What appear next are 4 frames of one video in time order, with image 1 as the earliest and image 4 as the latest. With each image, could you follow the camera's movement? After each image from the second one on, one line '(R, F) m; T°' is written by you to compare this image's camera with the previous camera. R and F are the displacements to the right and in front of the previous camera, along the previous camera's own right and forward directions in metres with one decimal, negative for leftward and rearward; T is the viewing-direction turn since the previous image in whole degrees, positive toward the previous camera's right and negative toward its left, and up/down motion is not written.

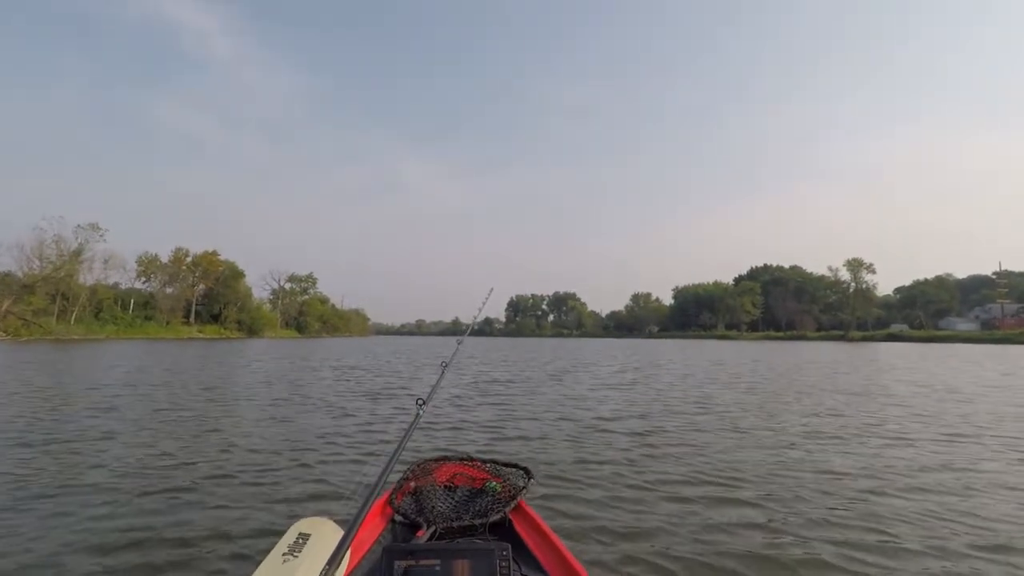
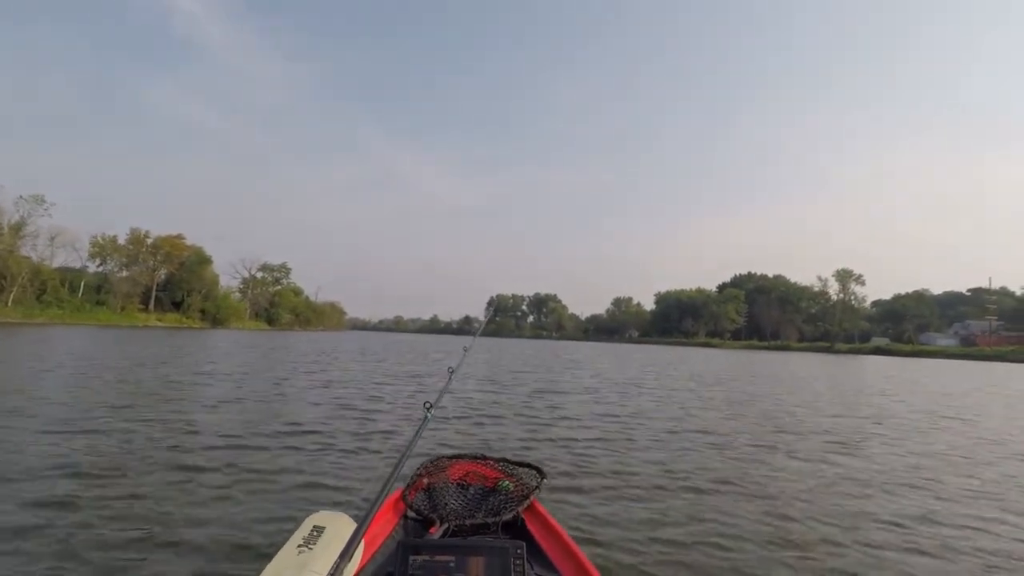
(-0.8, +0.4) m; +5°
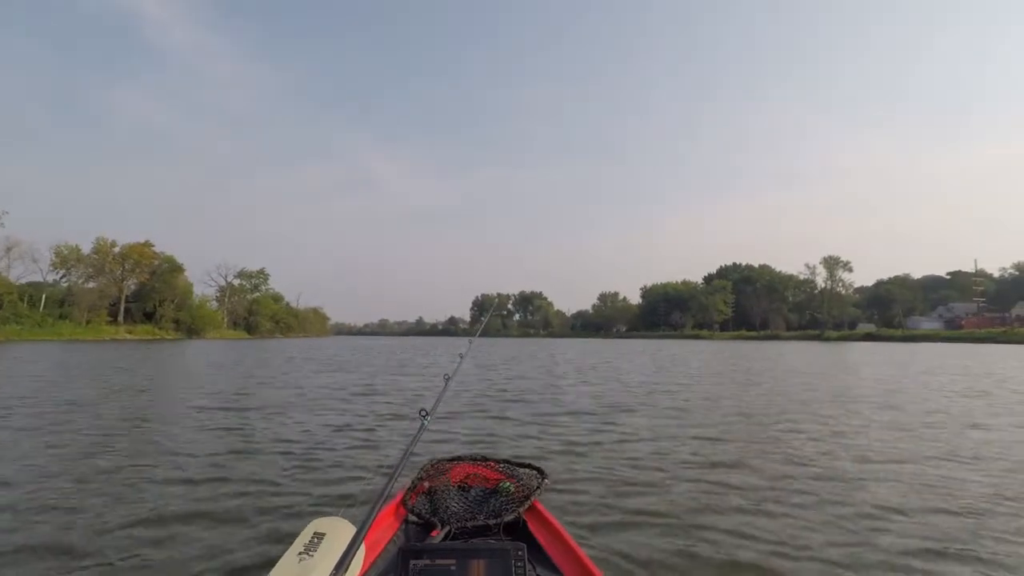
(-0.5, +0.2) m; +3°
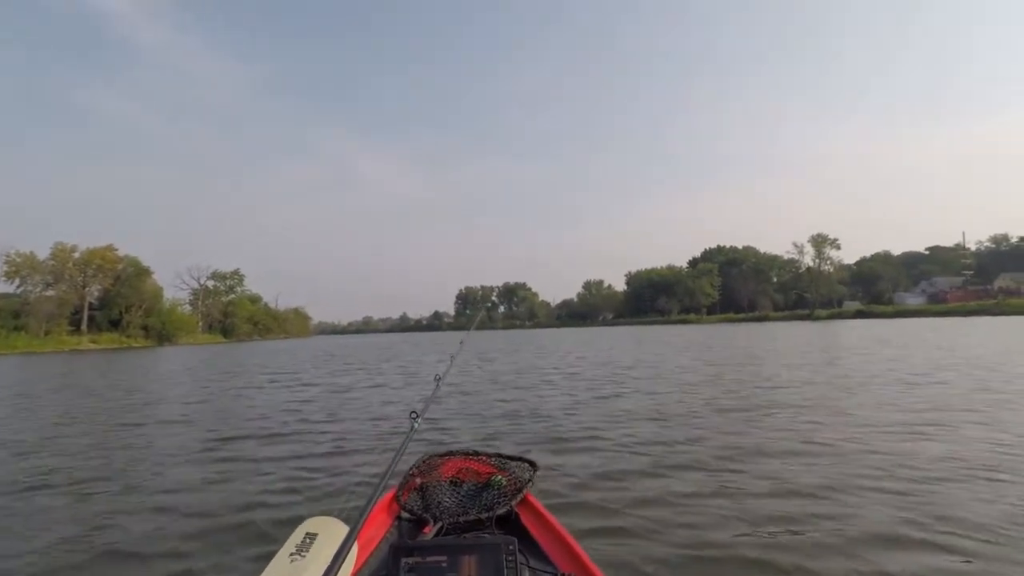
(-0.6, +0.3) m; +4°
